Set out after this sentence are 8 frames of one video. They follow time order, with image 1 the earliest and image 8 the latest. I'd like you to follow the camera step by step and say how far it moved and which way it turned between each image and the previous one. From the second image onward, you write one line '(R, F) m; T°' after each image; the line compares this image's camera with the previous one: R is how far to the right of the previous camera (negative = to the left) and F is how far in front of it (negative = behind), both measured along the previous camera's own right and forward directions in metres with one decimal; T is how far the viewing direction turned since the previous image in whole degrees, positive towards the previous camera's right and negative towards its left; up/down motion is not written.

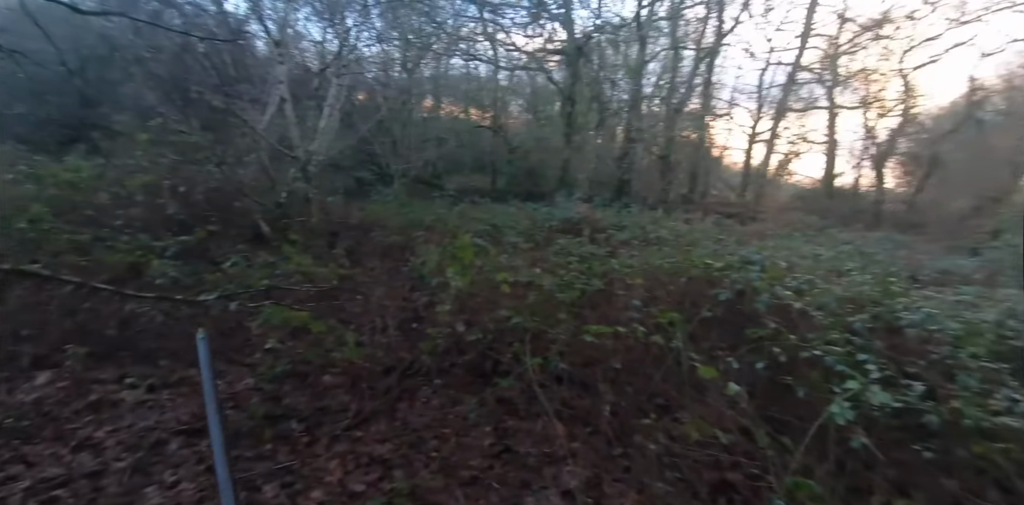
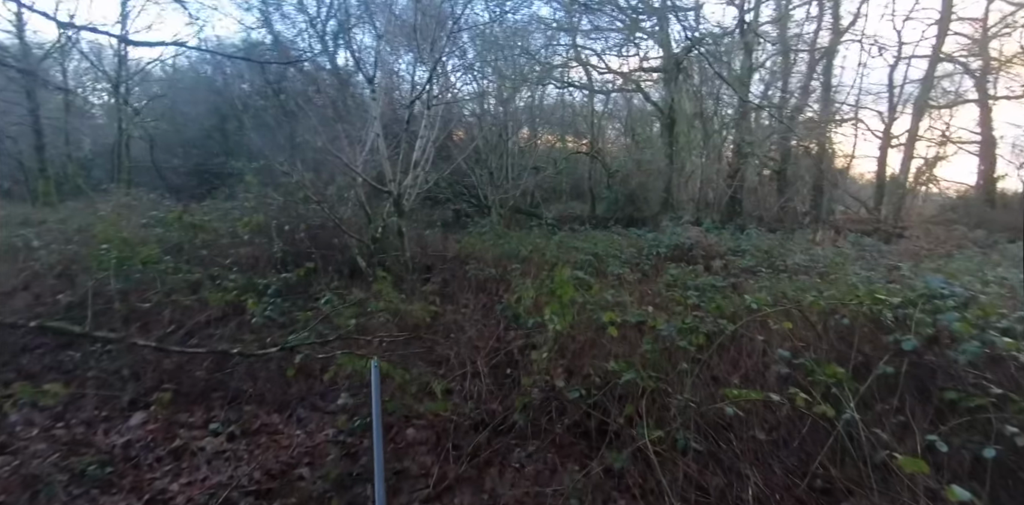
(0.0, +0.7) m; -11°
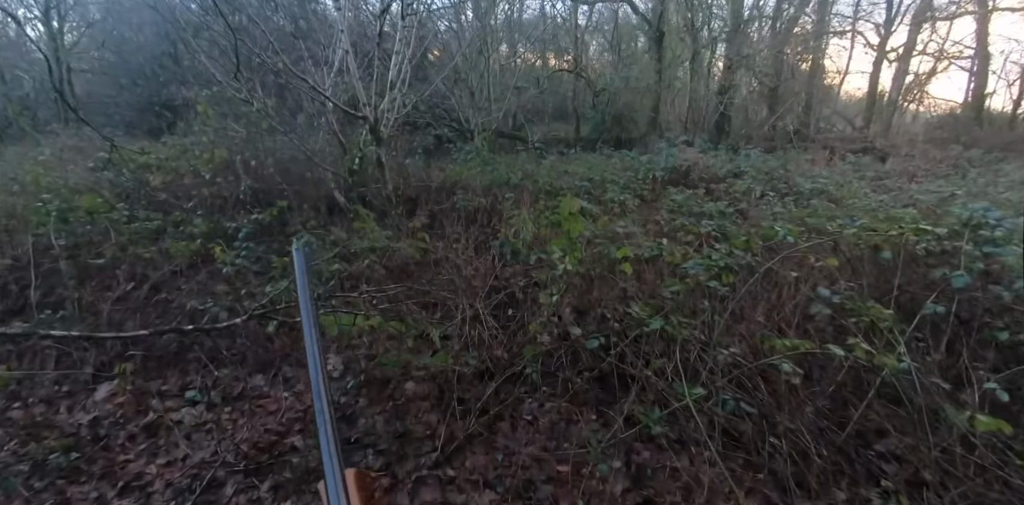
(-0.2, +0.6) m; +2°
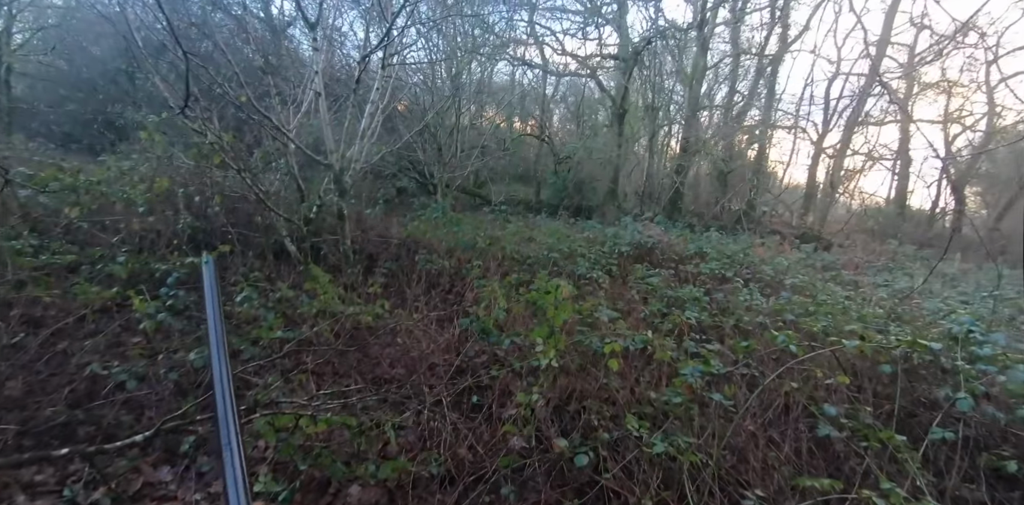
(-0.2, +0.4) m; +5°
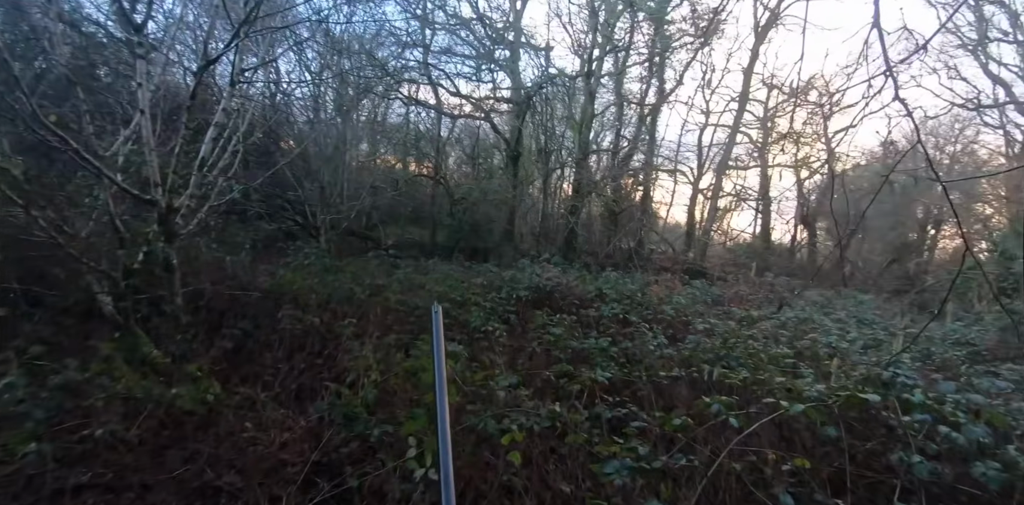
(+0.2, +0.9) m; +11°
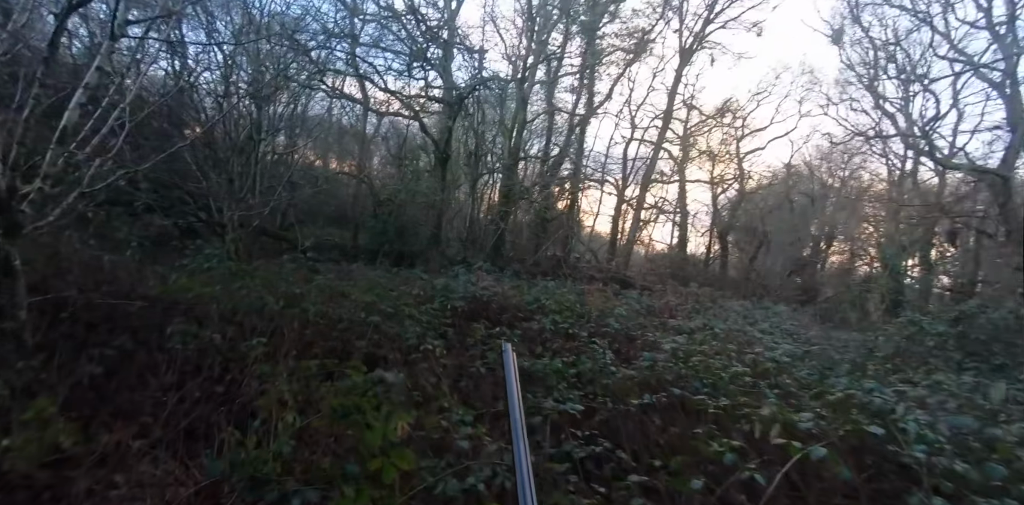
(-0.2, +0.7) m; +9°
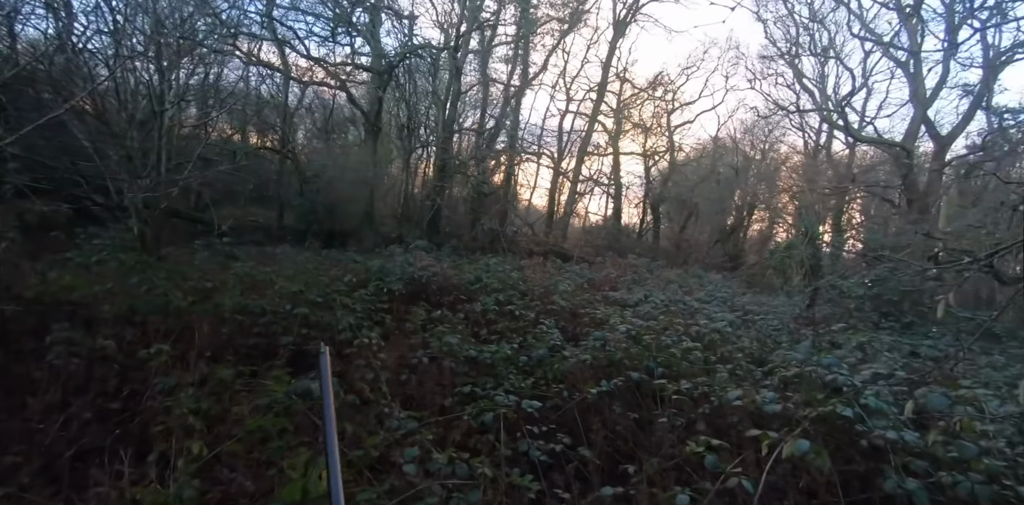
(0.0, +0.4) m; +7°
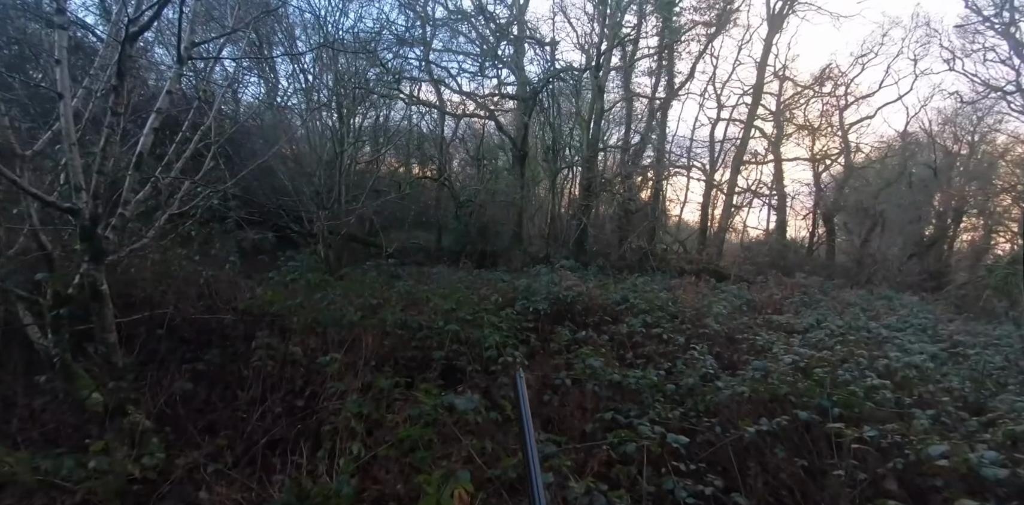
(+0.1, +0.1) m; -16°
